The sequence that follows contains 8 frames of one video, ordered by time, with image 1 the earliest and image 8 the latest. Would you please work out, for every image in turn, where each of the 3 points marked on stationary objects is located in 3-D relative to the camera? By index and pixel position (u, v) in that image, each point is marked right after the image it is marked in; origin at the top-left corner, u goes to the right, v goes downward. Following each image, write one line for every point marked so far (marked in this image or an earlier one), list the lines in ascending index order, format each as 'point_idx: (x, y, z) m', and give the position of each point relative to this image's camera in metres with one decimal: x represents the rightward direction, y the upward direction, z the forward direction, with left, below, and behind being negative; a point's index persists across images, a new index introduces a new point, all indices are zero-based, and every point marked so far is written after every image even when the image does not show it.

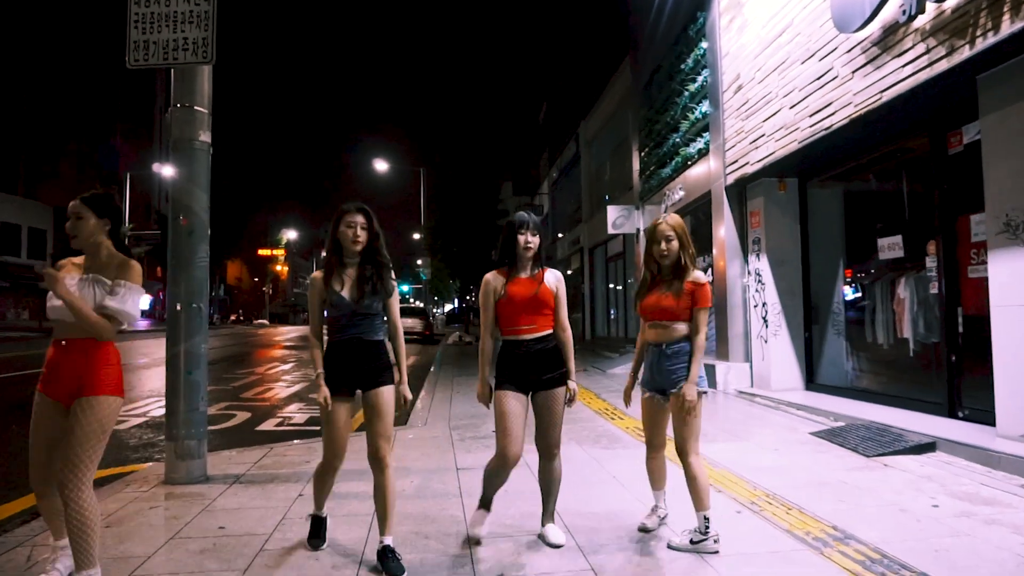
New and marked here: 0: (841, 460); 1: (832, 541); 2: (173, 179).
0: (+2.9, -1.5, +5.3) m
1: (+1.9, -1.5, +3.5) m
2: (-2.9, +0.9, +5.2) m
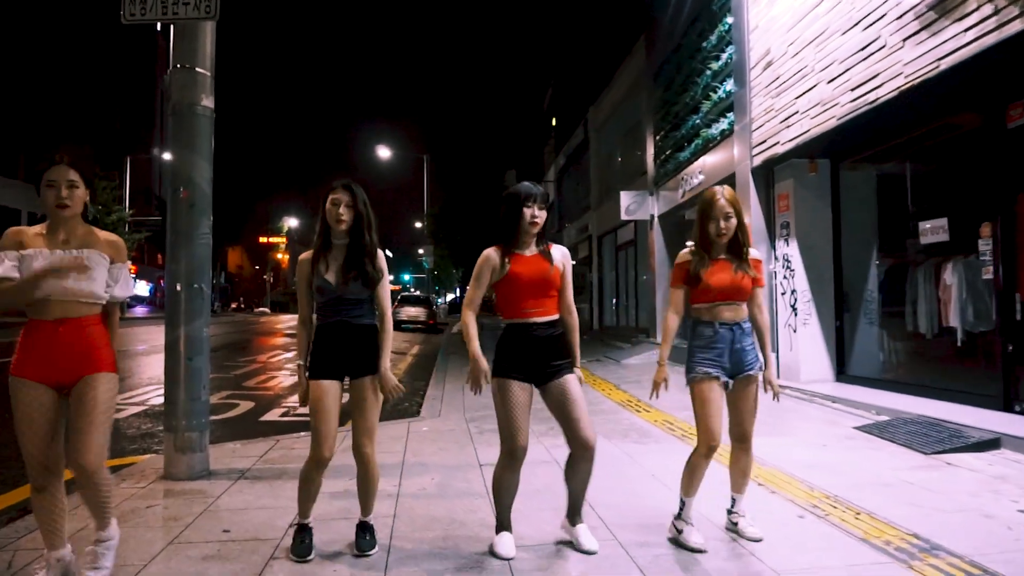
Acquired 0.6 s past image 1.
0: (+3.1, -1.3, +4.8) m
1: (+2.1, -1.4, +3.1) m
2: (-2.7, +1.1, +4.8) m
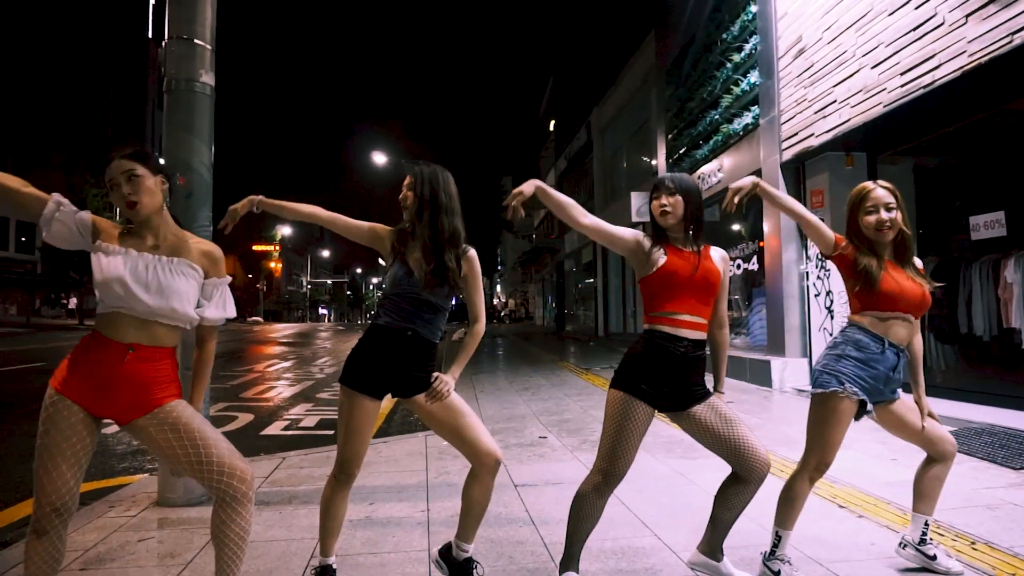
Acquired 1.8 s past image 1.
0: (+3.4, -1.3, +4.3) m
1: (+2.4, -1.3, +2.6) m
2: (-2.4, +1.1, +4.2) m
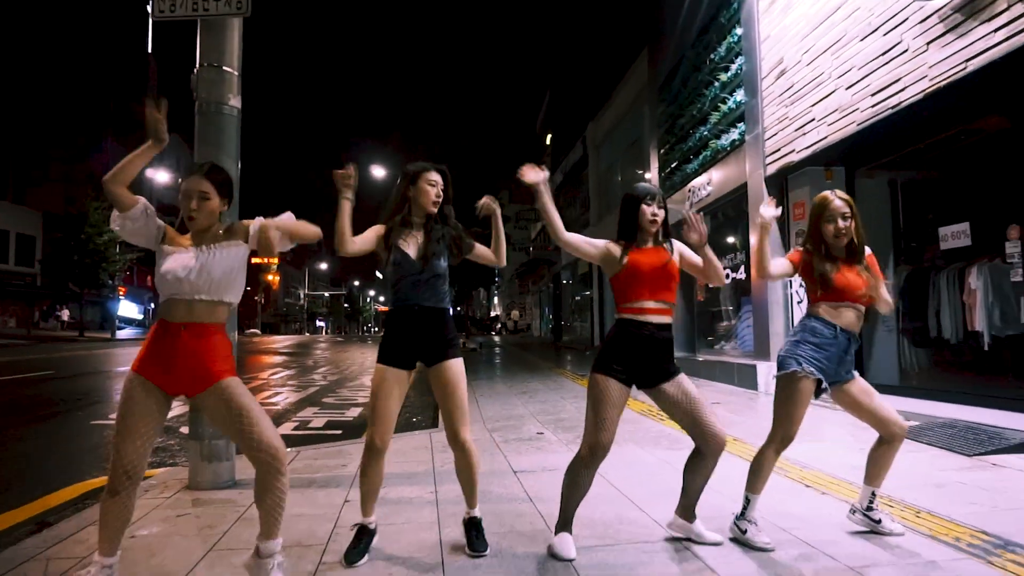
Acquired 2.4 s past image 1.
0: (+3.4, -1.3, +4.7) m
1: (+2.4, -1.3, +3.0) m
2: (-2.4, +1.1, +4.6) m
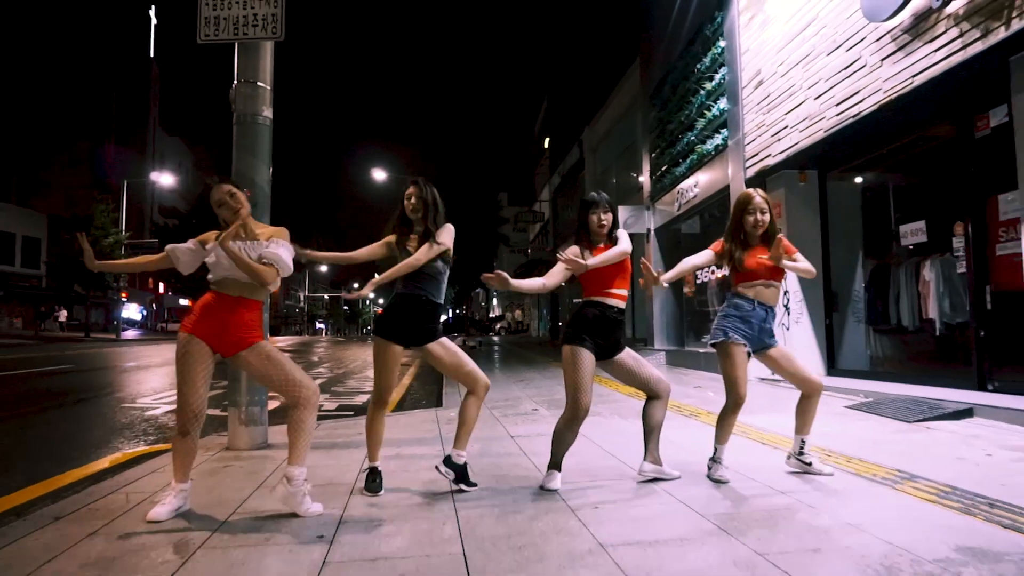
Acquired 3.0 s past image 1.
0: (+3.3, -1.2, +5.4) m
1: (+2.4, -1.2, +3.7) m
2: (-2.4, +1.2, +5.3) m
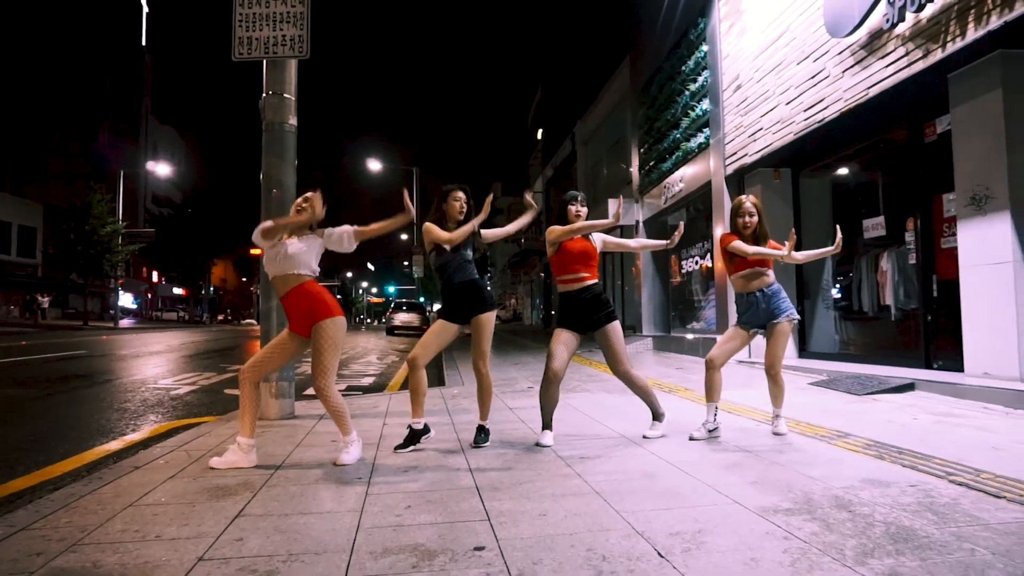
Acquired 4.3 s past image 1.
0: (+3.3, -1.1, +6.2) m
1: (+2.4, -1.1, +4.5) m
2: (-2.4, +1.3, +6.0) m
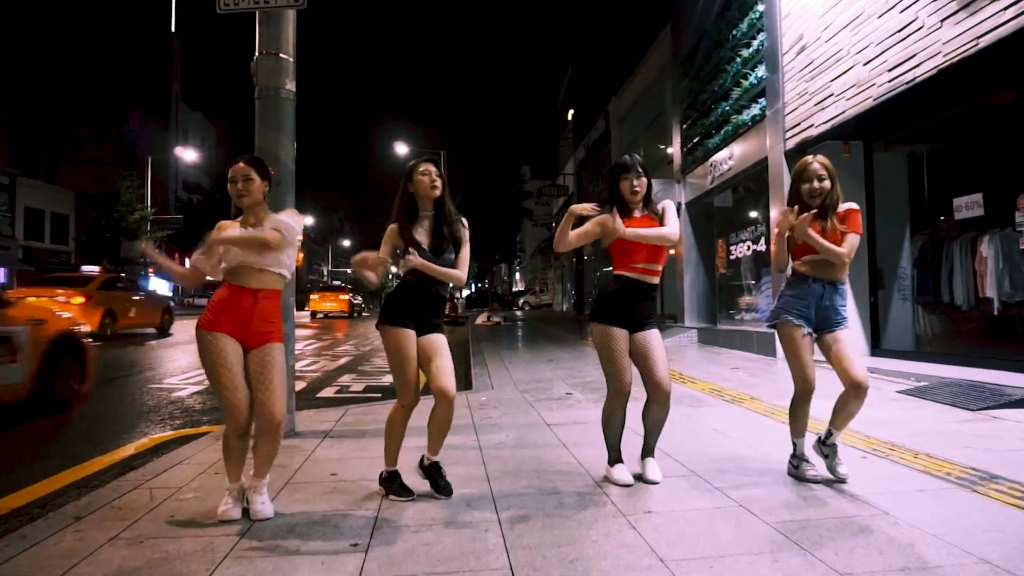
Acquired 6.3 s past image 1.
0: (+3.6, -1.1, +5.1) m
1: (+2.6, -1.1, +3.4) m
2: (-2.1, +1.3, +5.1) m
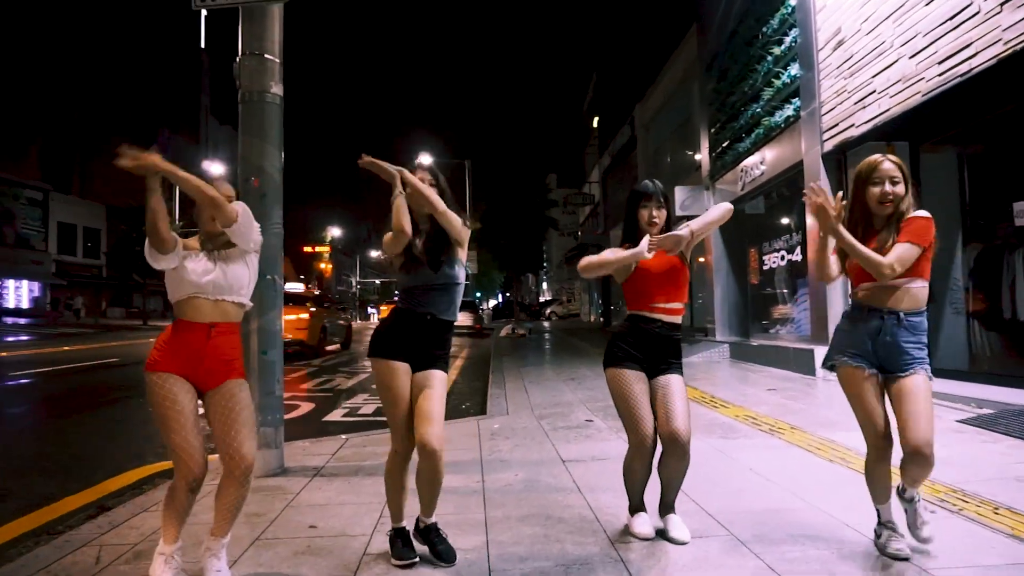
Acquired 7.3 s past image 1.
0: (+3.7, -1.2, +4.4) m
1: (+2.6, -1.2, +2.8) m
2: (-2.1, +1.2, +4.7) m
